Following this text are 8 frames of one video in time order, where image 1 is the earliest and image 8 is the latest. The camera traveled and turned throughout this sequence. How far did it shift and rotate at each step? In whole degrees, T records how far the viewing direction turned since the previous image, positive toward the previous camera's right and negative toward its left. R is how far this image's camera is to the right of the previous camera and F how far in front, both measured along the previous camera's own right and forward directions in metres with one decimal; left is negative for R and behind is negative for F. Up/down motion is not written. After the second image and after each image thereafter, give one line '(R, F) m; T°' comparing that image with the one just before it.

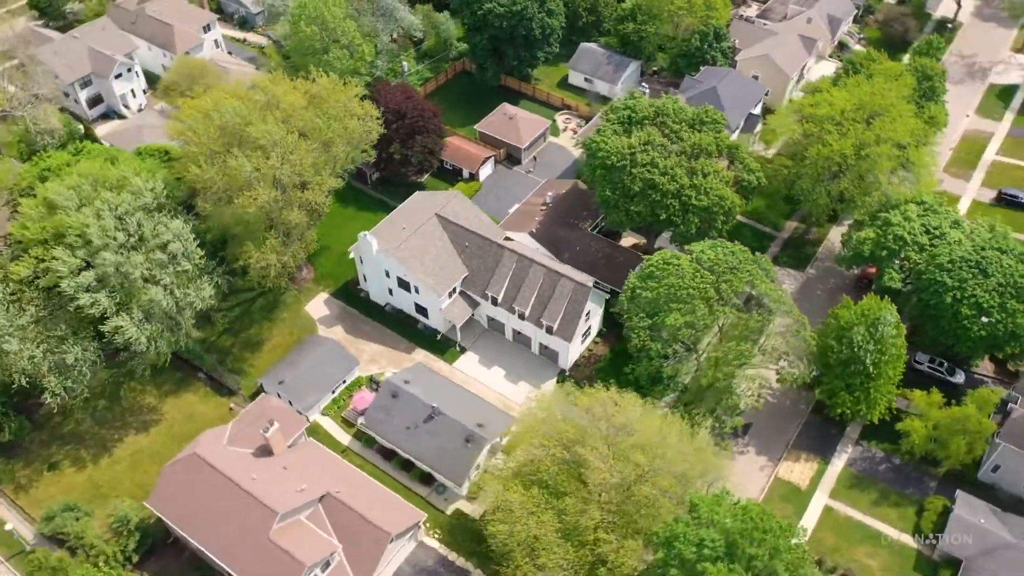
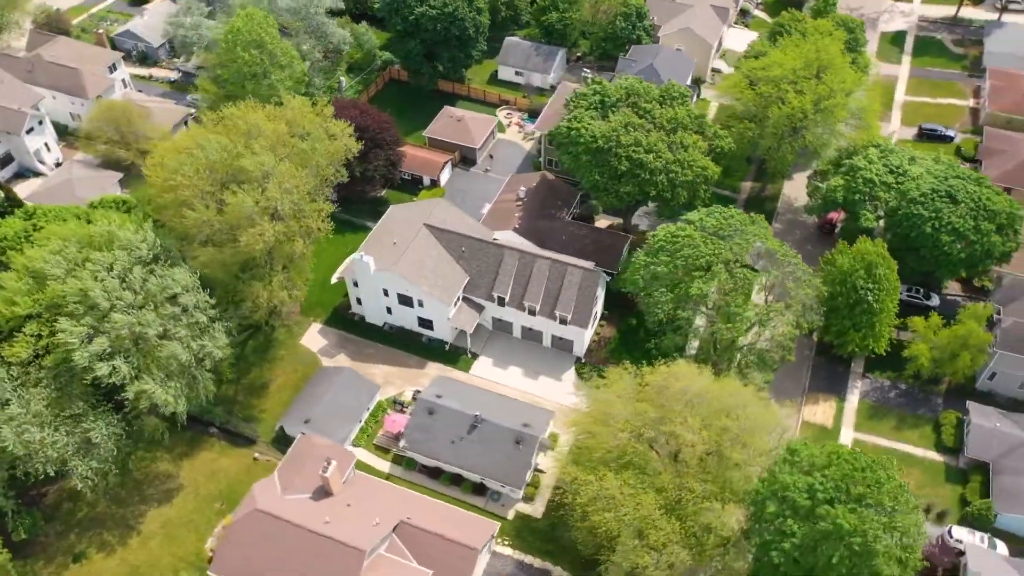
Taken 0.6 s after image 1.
(-8.9, +0.8) m; +9°
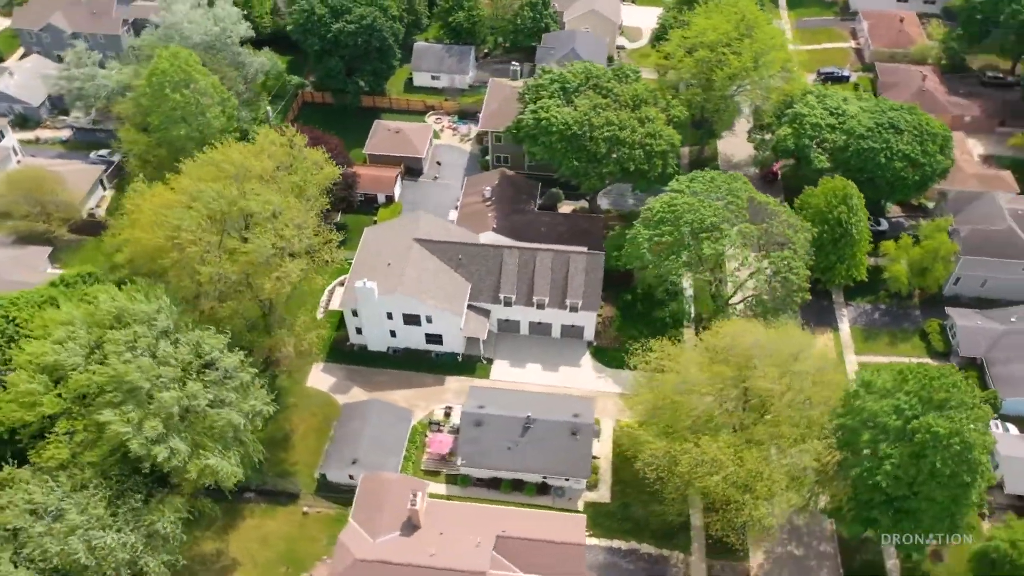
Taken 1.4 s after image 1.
(-10.3, +1.1) m; +10°
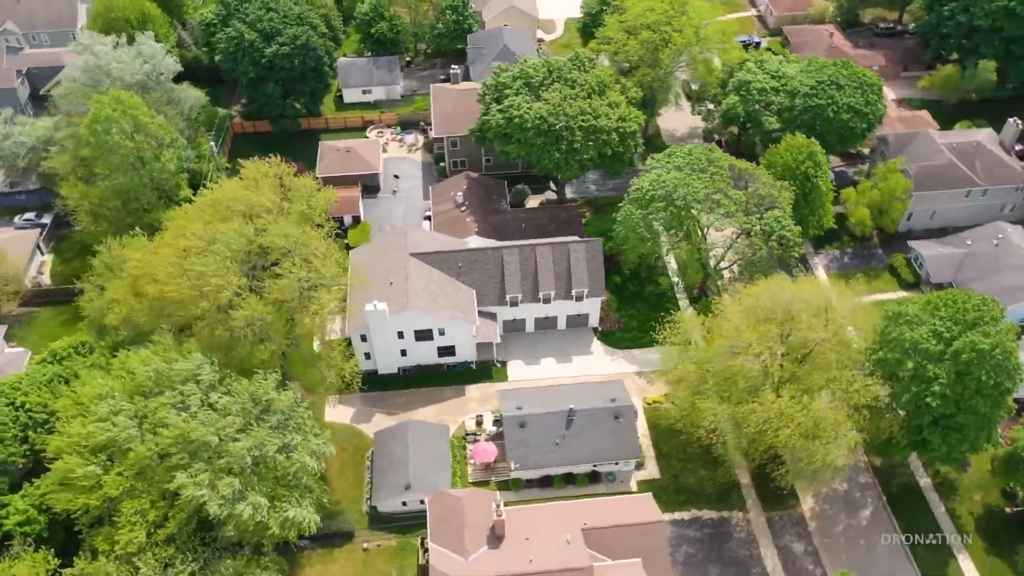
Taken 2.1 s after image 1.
(-8.7, +0.8) m; +9°
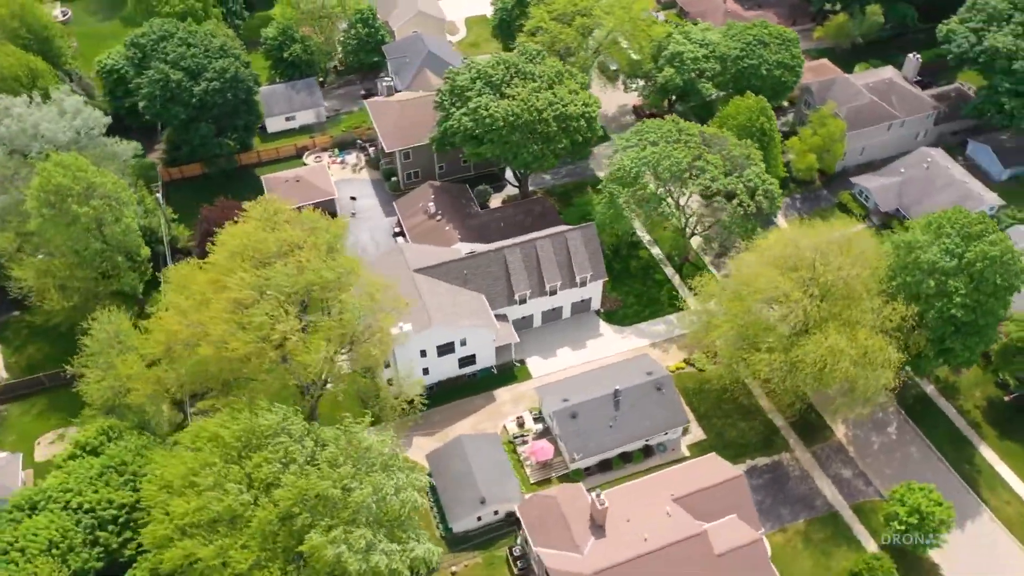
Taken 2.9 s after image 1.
(-10.2, +1.0) m; +10°
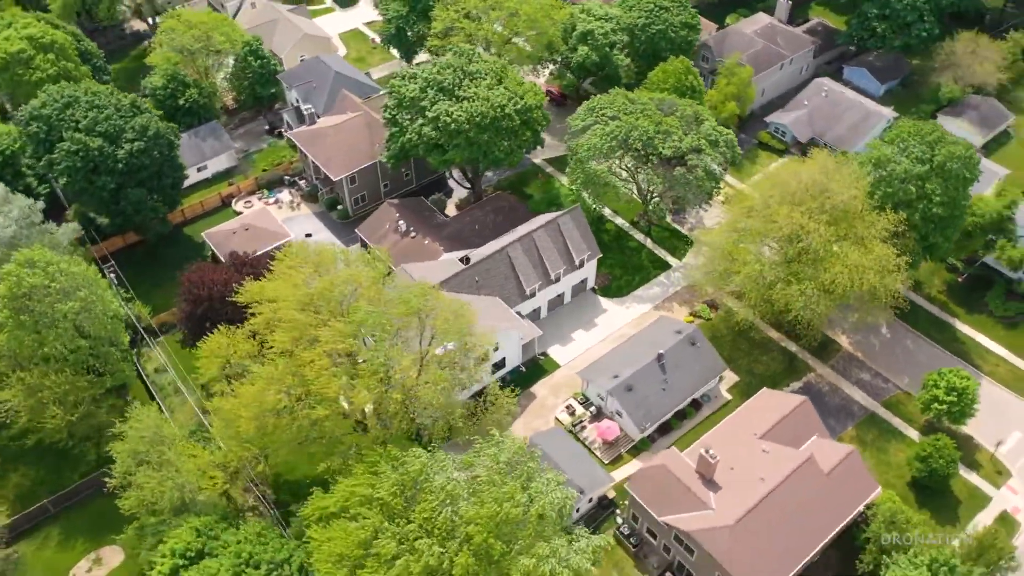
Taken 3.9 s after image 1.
(-12.6, +1.4) m; +12°
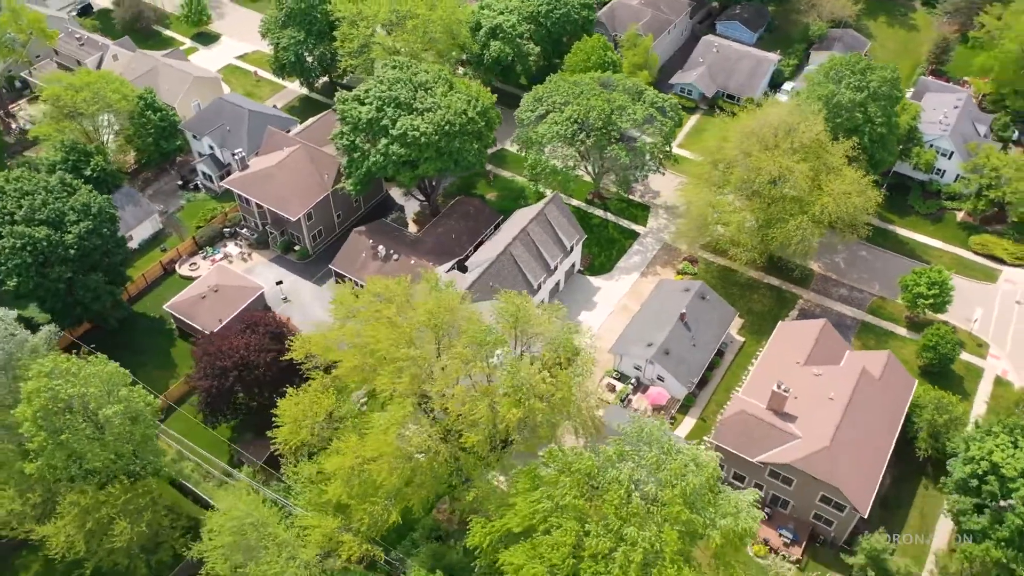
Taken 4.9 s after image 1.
(-12.6, +1.2) m; +12°
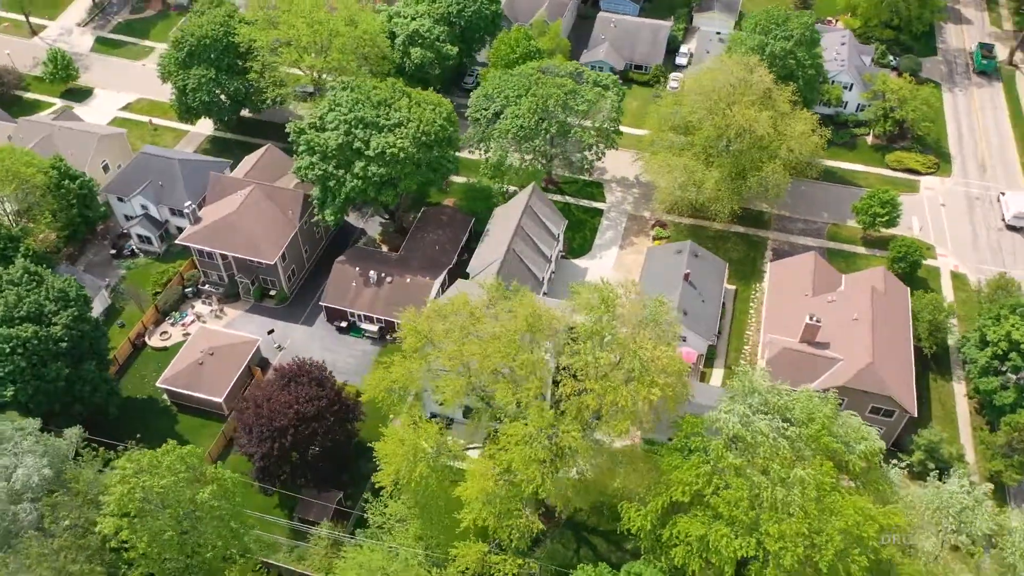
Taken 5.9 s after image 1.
(-11.6, +1.0) m; +11°
